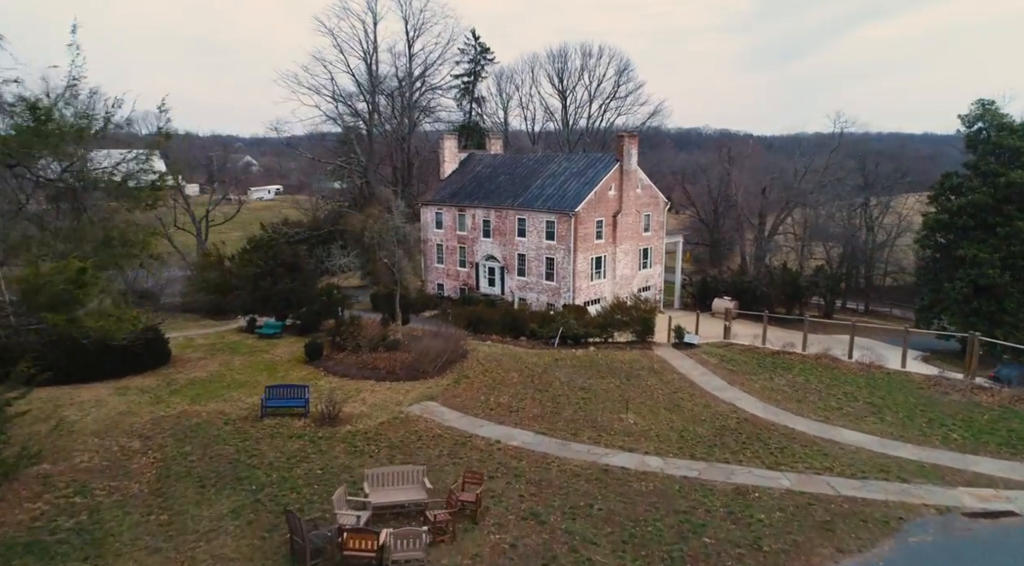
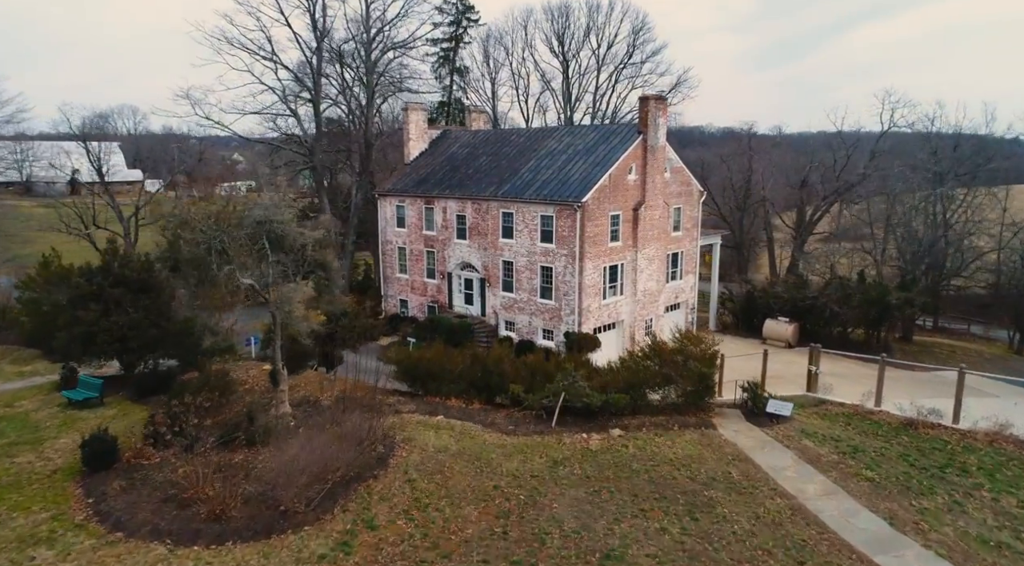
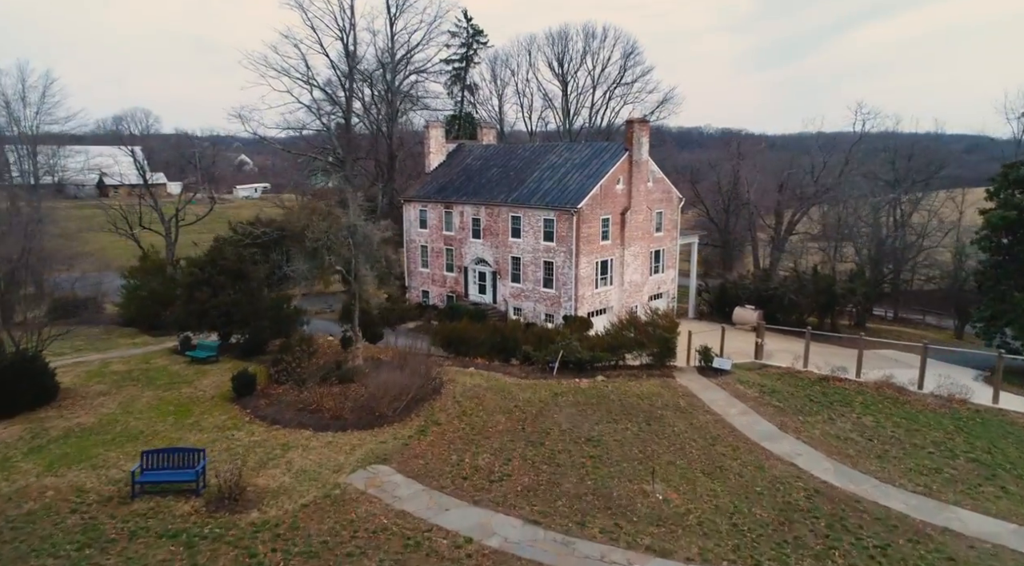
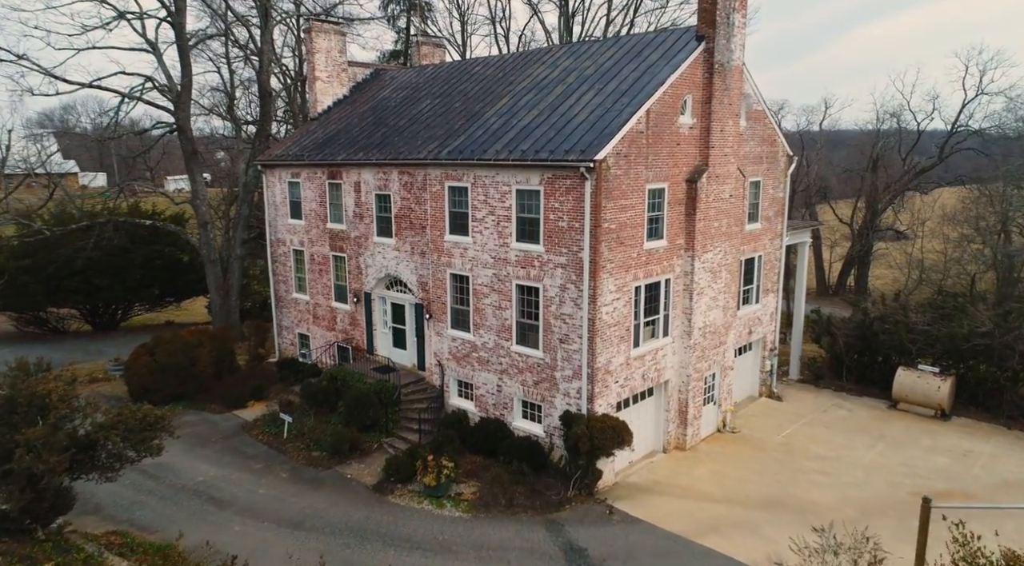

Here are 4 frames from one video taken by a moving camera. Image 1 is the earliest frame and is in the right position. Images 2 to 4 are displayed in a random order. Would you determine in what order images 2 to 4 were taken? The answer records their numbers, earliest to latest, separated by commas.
3, 2, 4
